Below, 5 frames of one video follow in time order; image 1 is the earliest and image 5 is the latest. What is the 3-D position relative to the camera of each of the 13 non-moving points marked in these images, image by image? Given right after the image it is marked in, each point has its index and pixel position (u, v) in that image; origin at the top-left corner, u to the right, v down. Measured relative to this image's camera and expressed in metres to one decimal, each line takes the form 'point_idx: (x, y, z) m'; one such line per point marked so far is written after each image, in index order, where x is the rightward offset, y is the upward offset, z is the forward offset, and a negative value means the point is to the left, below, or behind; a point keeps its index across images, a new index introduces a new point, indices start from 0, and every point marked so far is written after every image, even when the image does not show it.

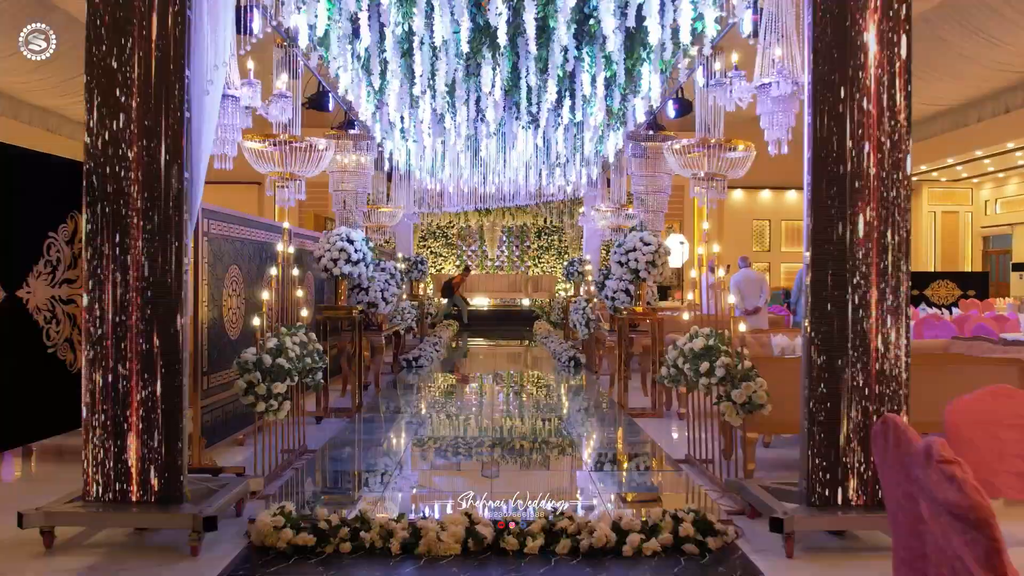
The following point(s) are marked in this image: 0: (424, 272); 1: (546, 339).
0: (-1.1, +0.2, +12.0) m
1: (+0.5, -0.7, +13.8) m
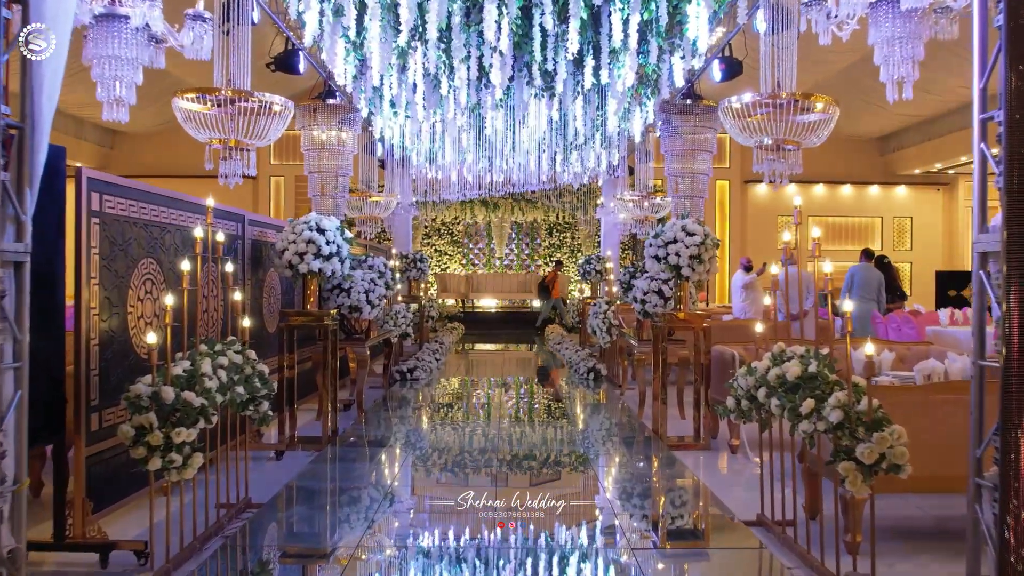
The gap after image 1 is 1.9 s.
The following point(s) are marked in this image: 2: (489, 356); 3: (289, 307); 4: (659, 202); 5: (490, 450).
0: (-1.0, +0.2, +10.8) m
1: (+0.6, -0.7, +12.5) m
2: (-0.3, -0.9, +12.6) m
3: (-1.4, -0.1, +5.7) m
4: (+1.5, +0.9, +9.1) m
5: (-0.1, -1.0, +5.9) m
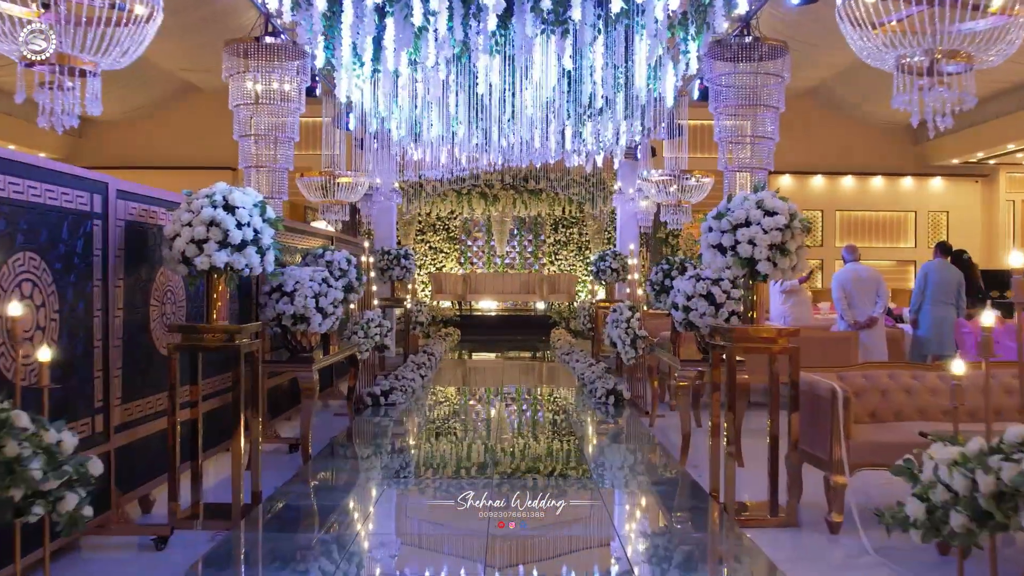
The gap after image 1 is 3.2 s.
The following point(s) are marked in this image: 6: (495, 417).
0: (-1.0, +0.2, +9.1) m
1: (+0.6, -0.7, +10.9) m
2: (-0.3, -0.9, +11.0) m
3: (-1.4, -0.1, +4.0) m
4: (+1.5, +0.9, +7.4) m
5: (-0.1, -1.0, +4.2) m
6: (-0.1, -0.9, +6.8) m
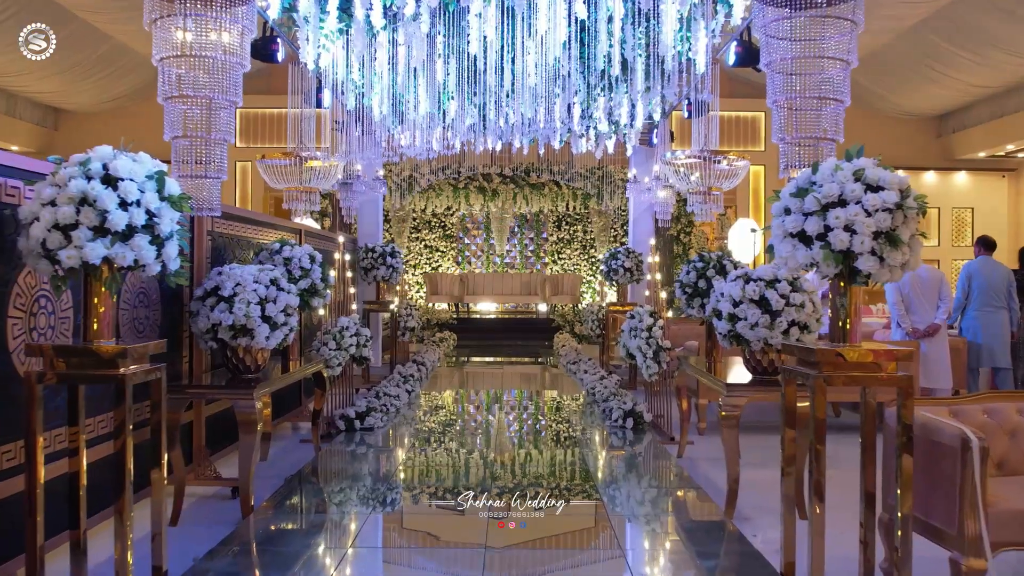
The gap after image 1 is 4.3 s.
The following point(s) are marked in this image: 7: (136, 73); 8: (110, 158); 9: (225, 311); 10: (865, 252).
0: (-1.0, +0.2, +8.1) m
1: (+0.6, -0.8, +9.9) m
2: (-0.3, -0.9, +9.9) m
3: (-1.4, -0.1, +3.0) m
4: (+1.5, +0.8, +6.4) m
5: (-0.1, -1.0, +3.2) m
6: (-0.1, -1.0, +5.8) m
7: (-6.0, +3.4, +14.9) m
8: (-1.1, +0.4, +2.5) m
9: (-1.1, -0.1, +3.7) m
10: (+0.9, +0.1, +2.5) m
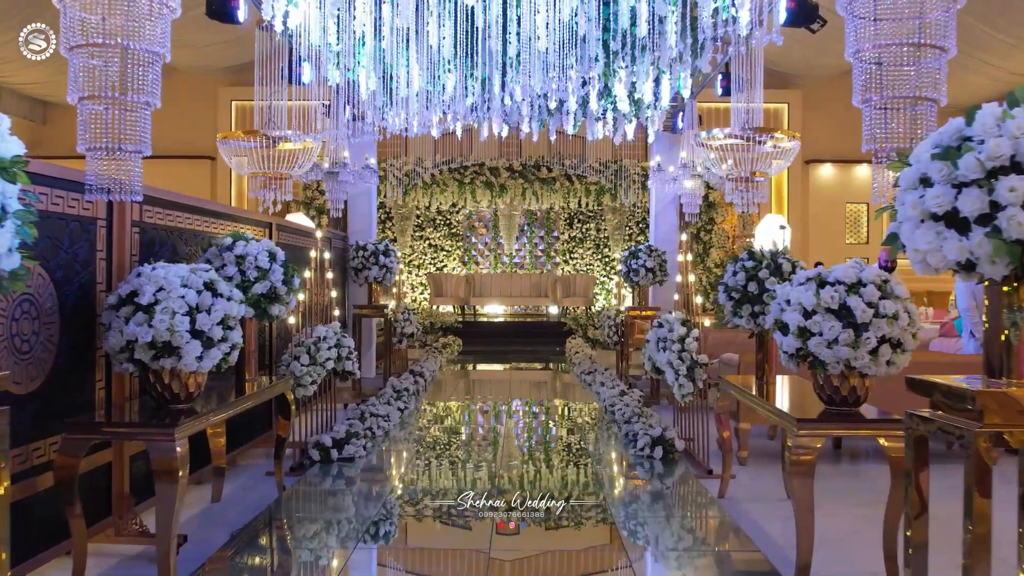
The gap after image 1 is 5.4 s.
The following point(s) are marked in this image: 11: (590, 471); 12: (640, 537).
0: (-0.9, +0.2, +7.2) m
1: (+0.7, -0.8, +9.0) m
2: (-0.2, -1.0, +9.1) m
3: (-1.4, -0.2, +2.1) m
4: (+1.5, +0.8, +5.5) m
5: (-0.1, -1.1, +2.3) m
6: (-0.1, -1.0, +4.9) m
7: (-5.8, +3.4, +14.1) m
8: (-1.1, +0.3, +1.7) m
9: (-1.1, -0.1, +2.9) m
10: (+0.9, +0.1, +1.6) m
11: (+0.4, -1.0, +4.6) m
12: (+0.5, -1.0, +3.5) m
